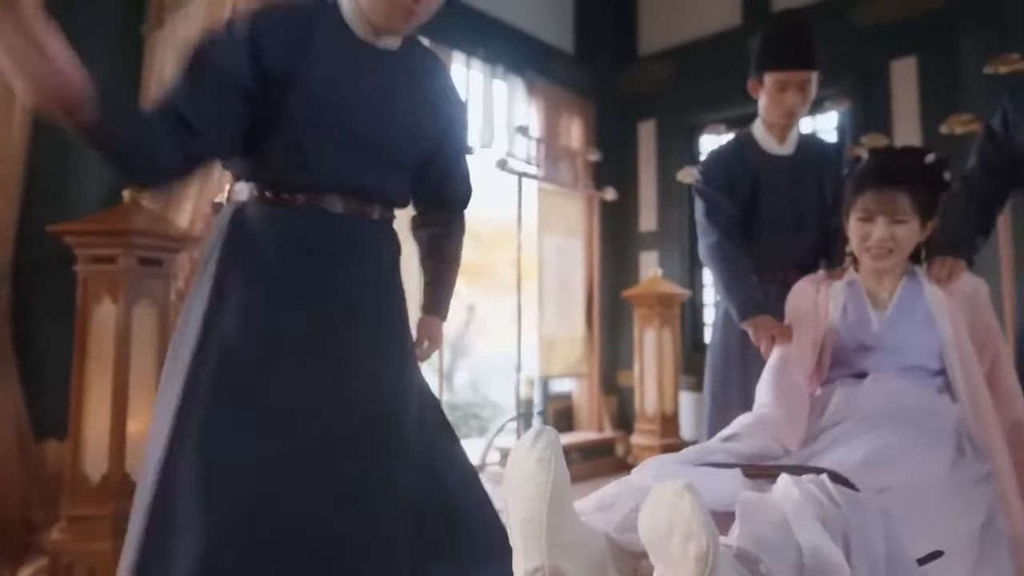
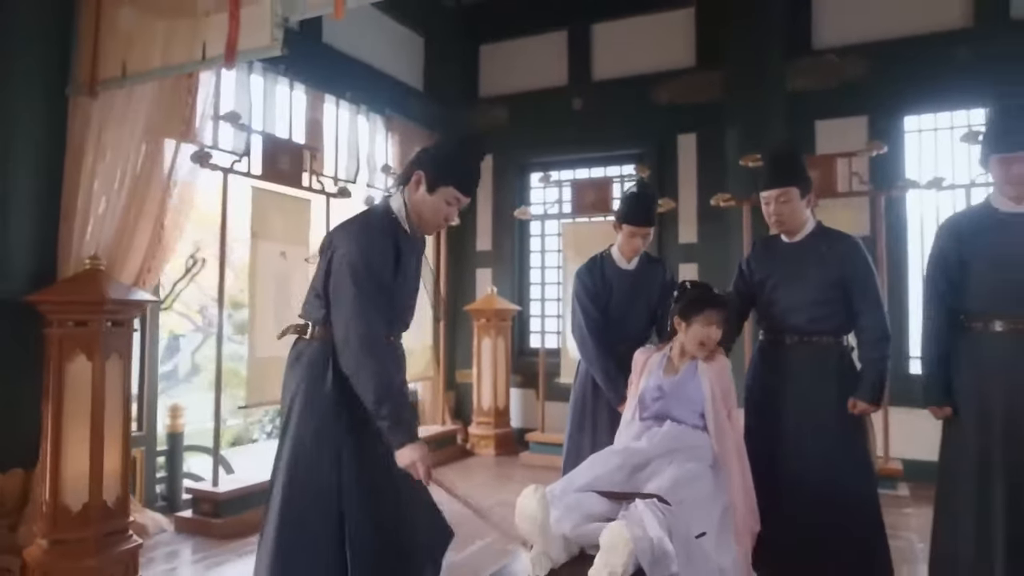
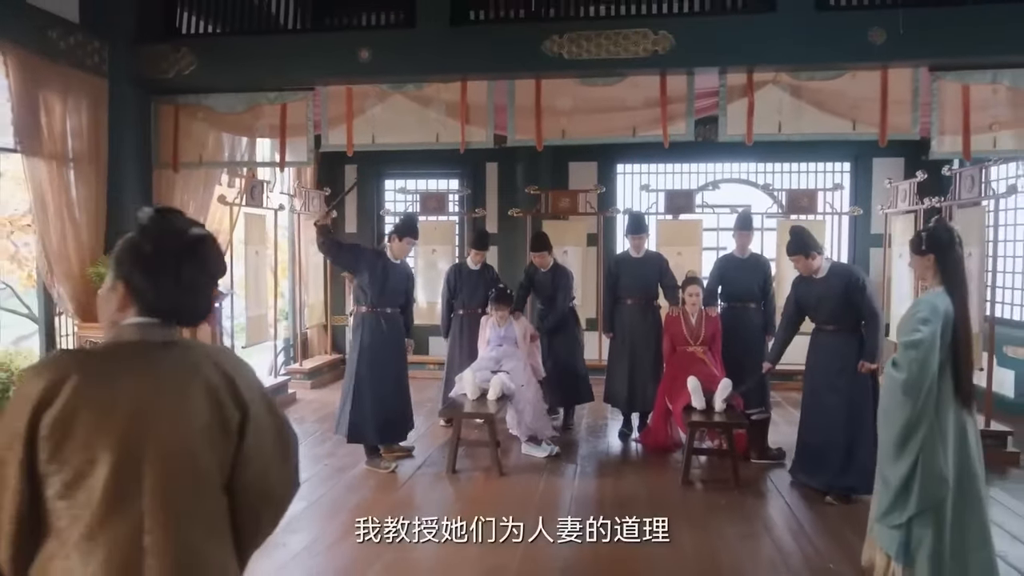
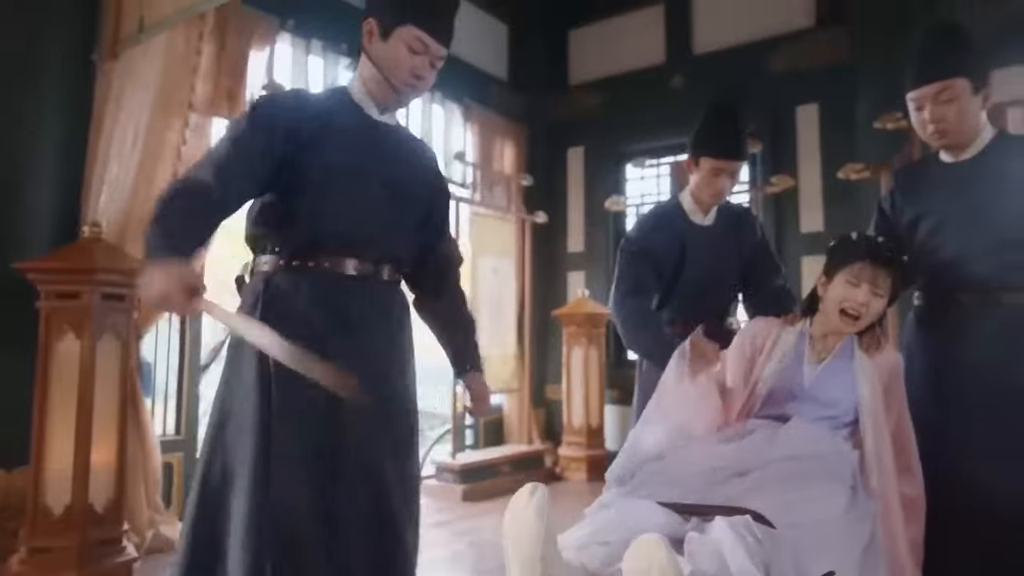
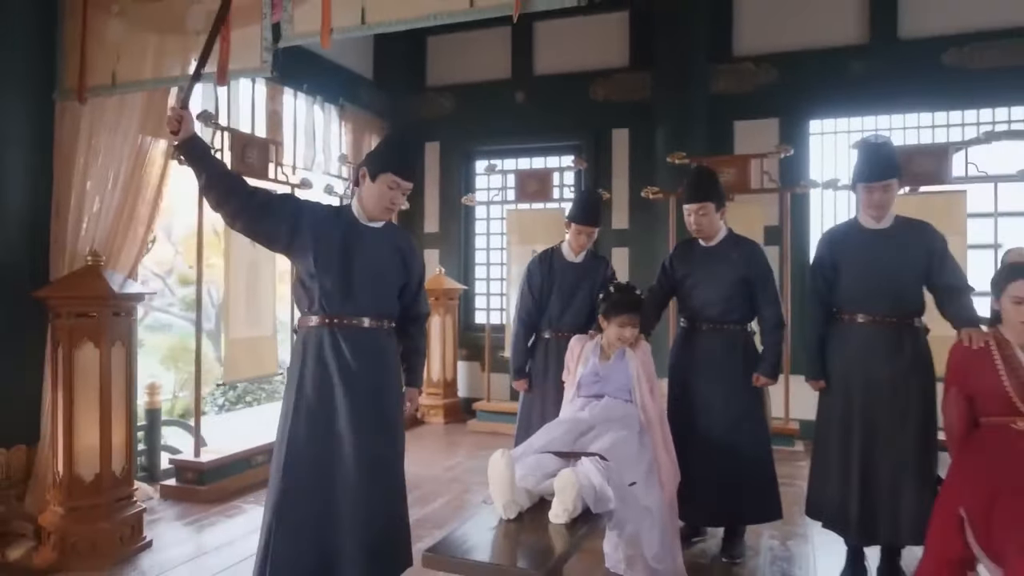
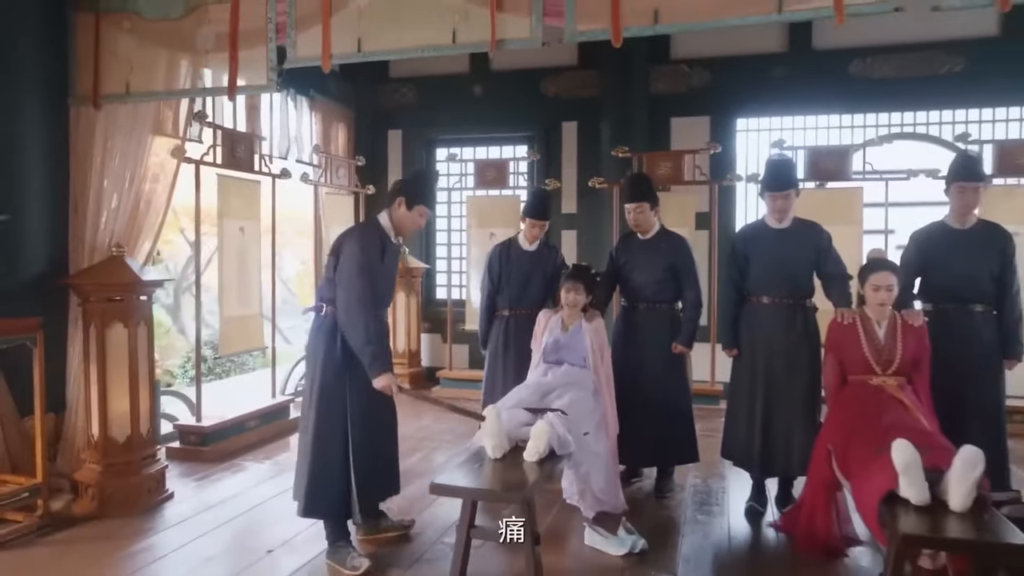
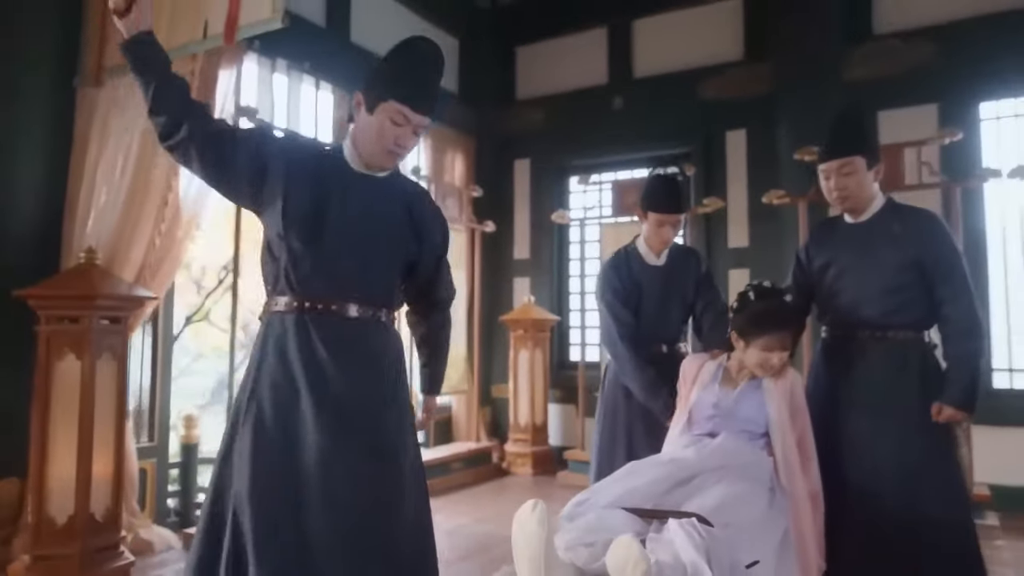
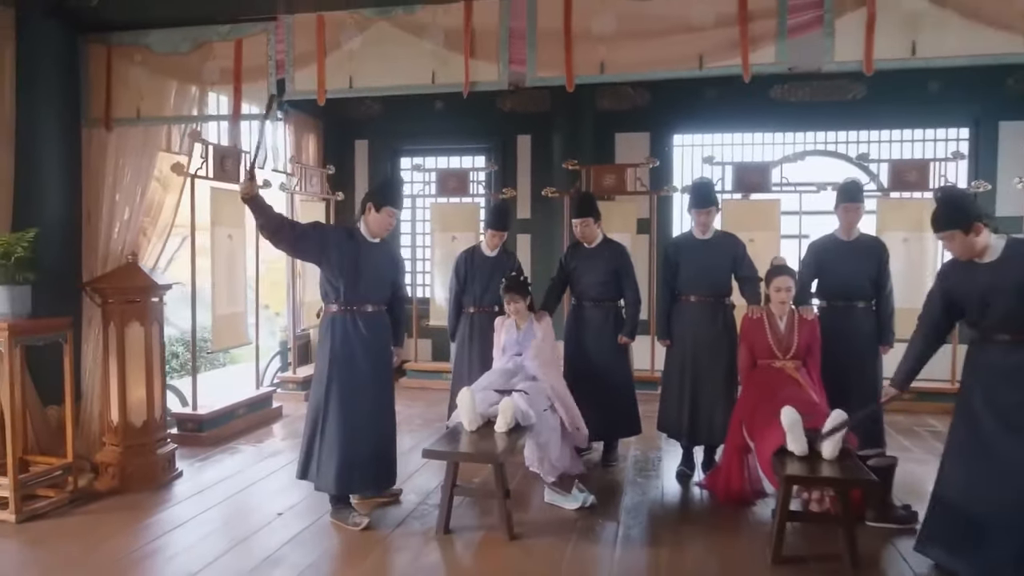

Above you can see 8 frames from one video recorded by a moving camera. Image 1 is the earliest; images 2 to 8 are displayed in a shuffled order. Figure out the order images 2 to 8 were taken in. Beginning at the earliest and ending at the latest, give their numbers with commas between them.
4, 7, 2, 5, 6, 8, 3
